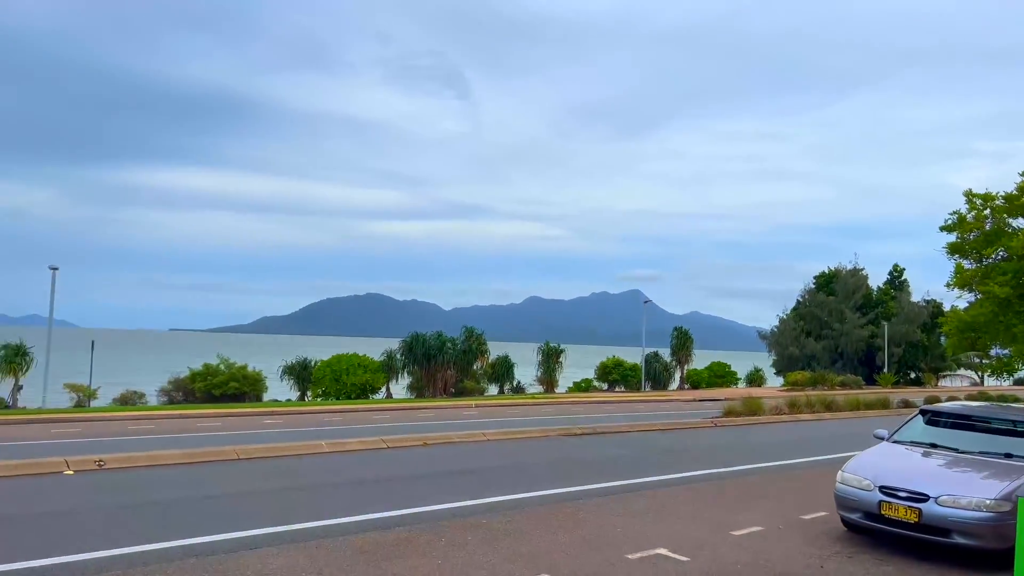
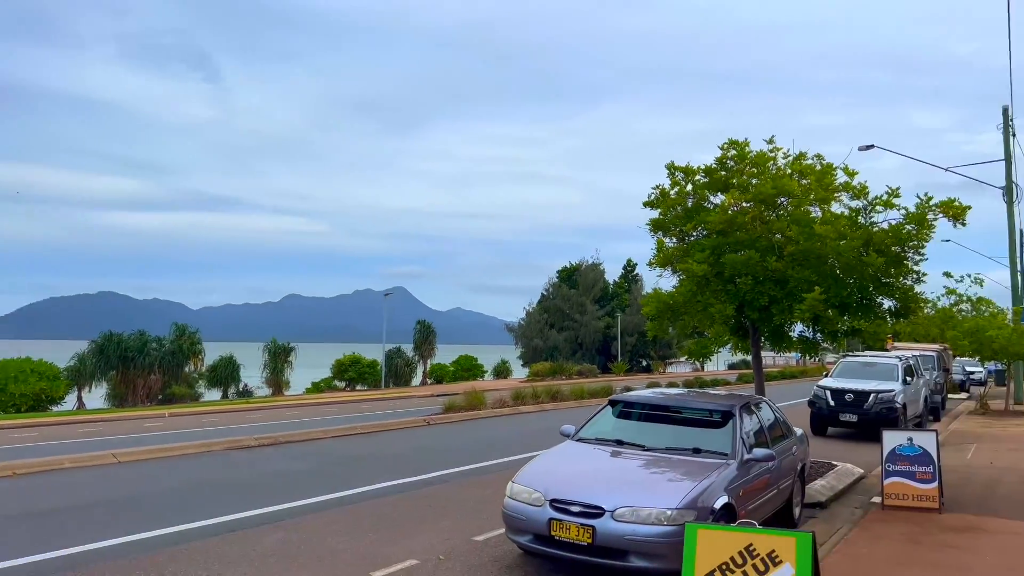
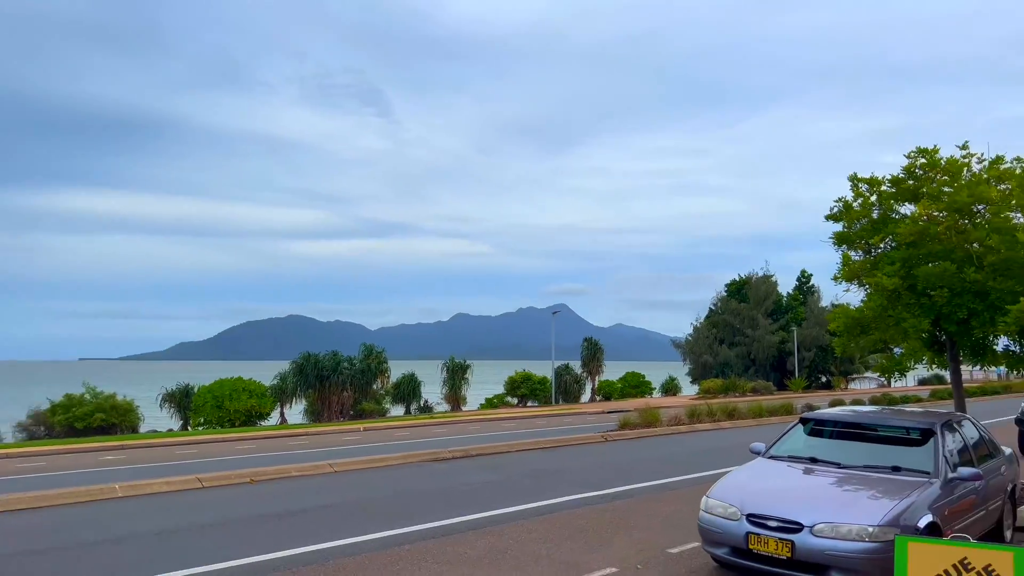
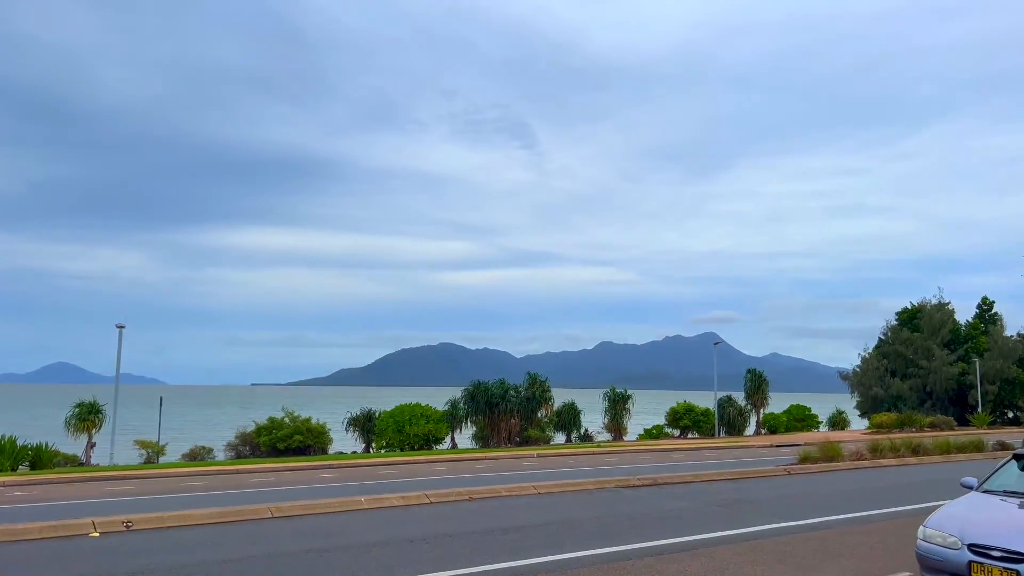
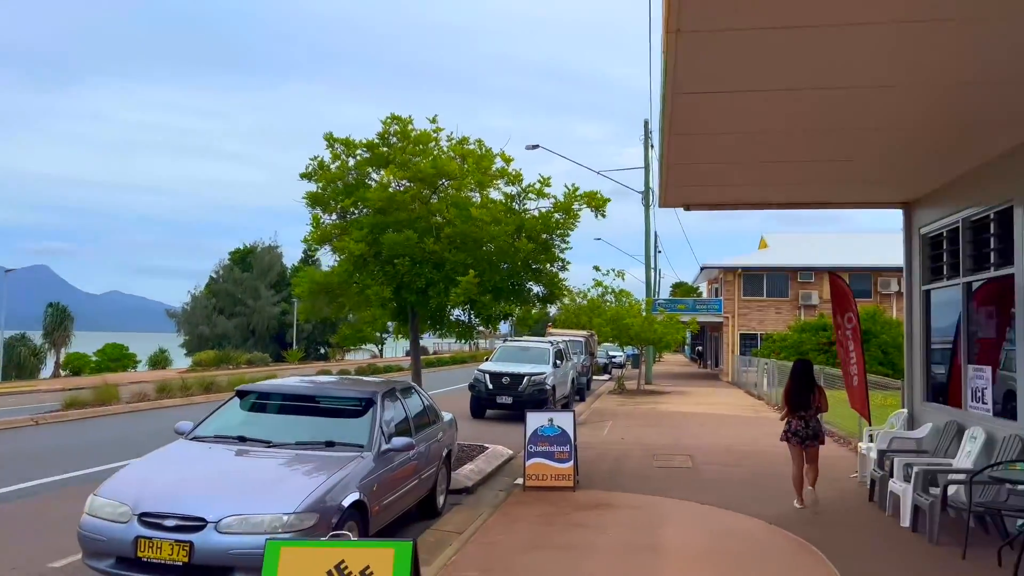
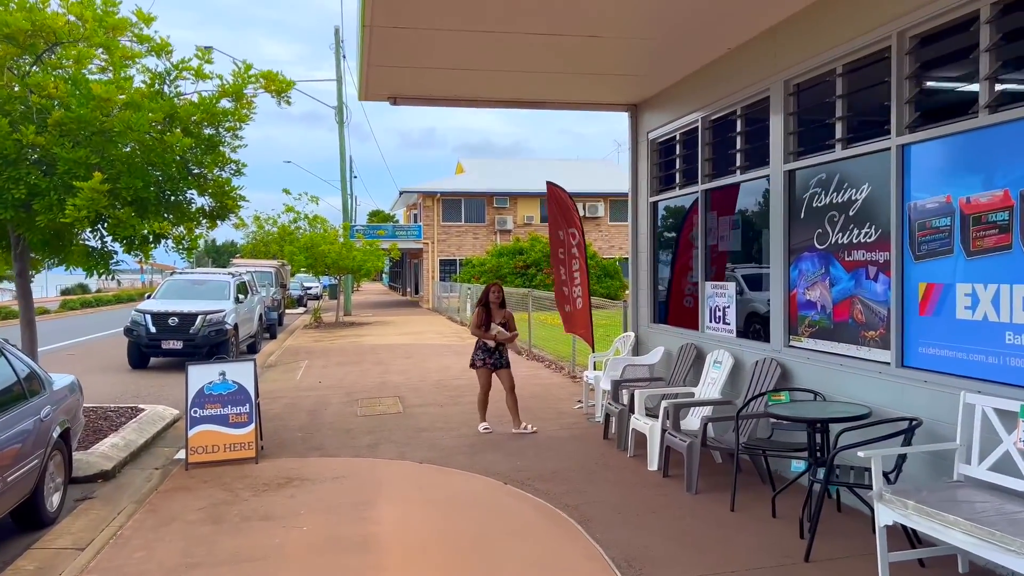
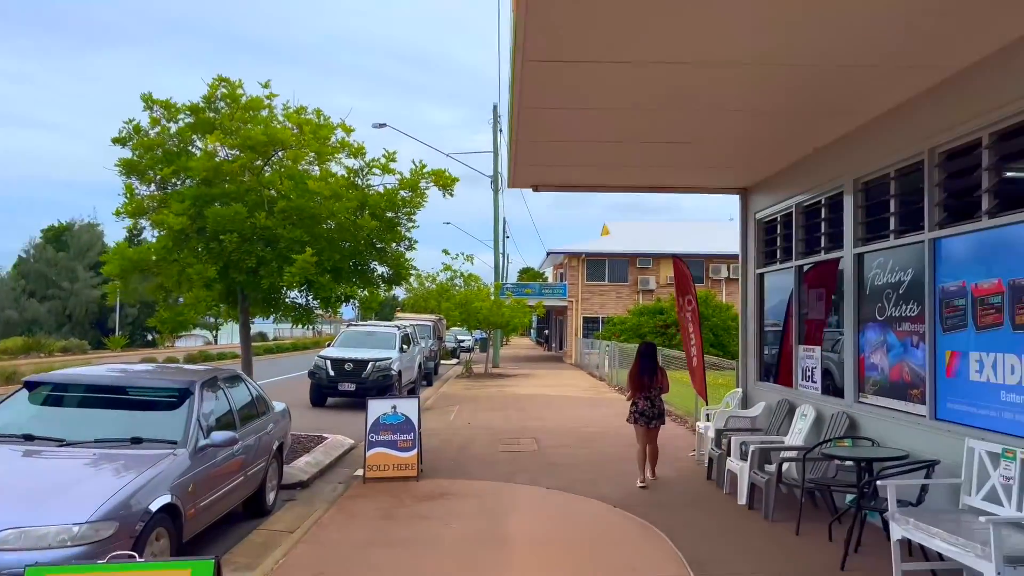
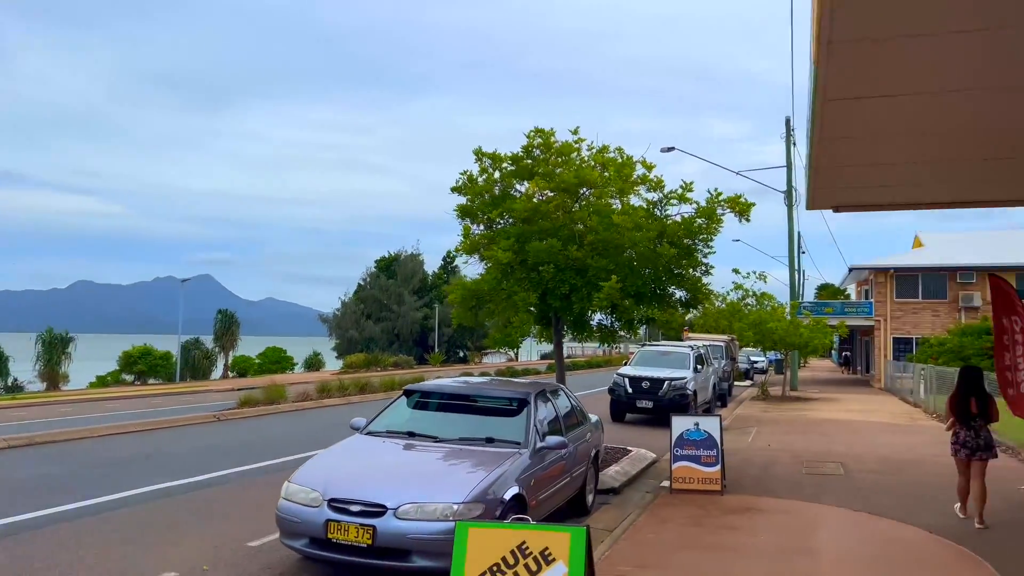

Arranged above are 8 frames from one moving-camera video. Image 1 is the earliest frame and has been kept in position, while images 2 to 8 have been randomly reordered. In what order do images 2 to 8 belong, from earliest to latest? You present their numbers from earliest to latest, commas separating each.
4, 3, 2, 8, 5, 7, 6
